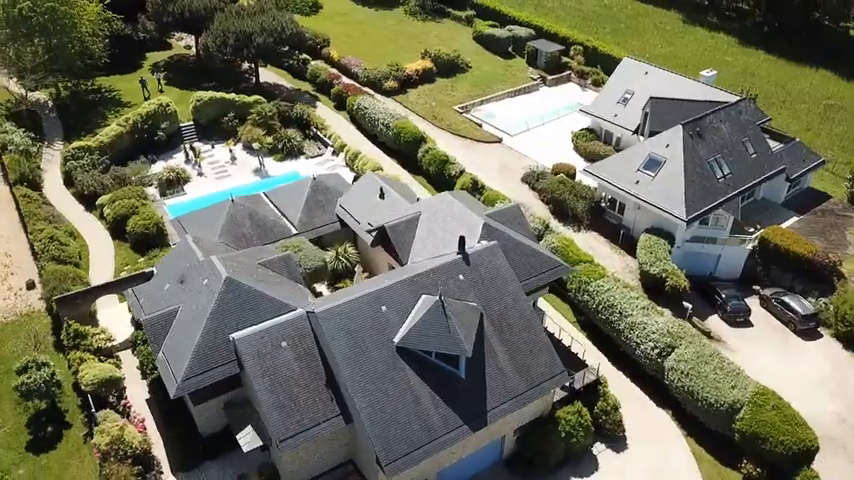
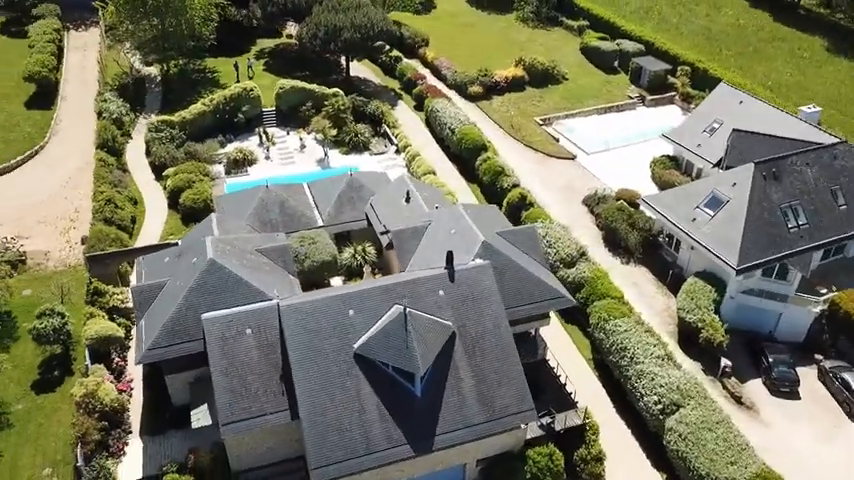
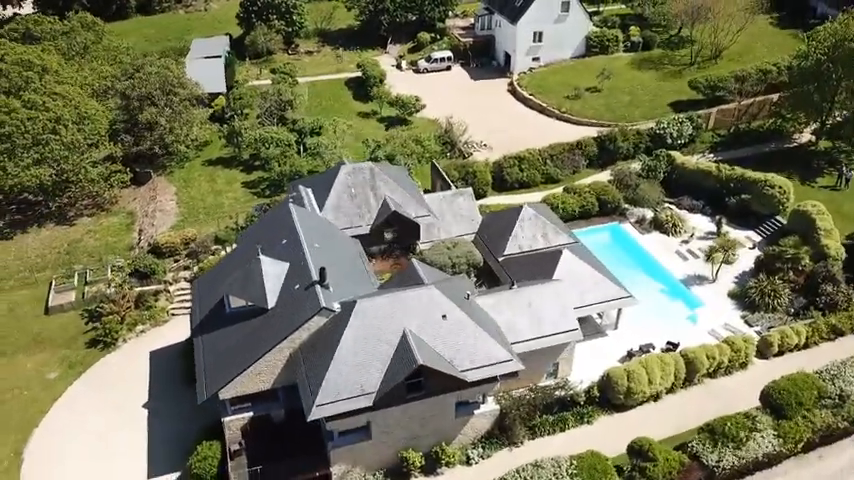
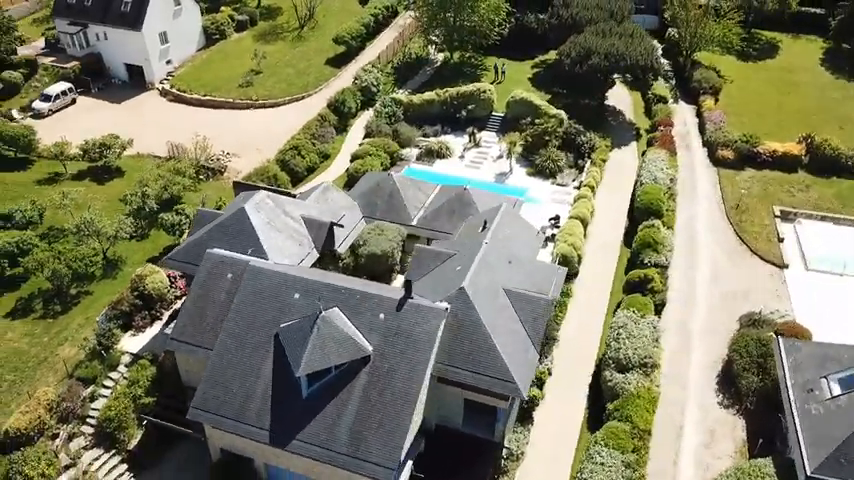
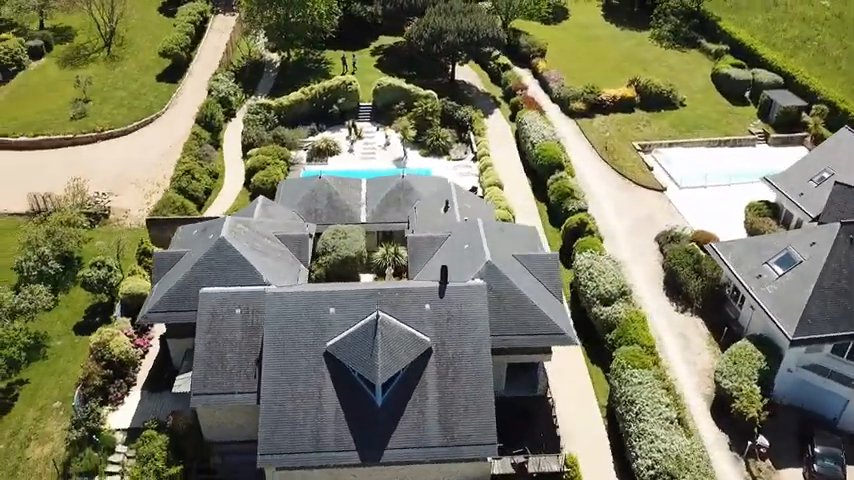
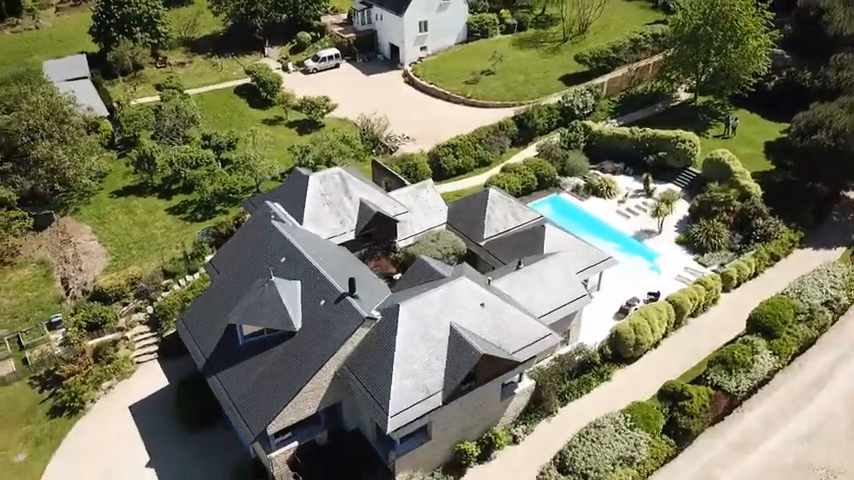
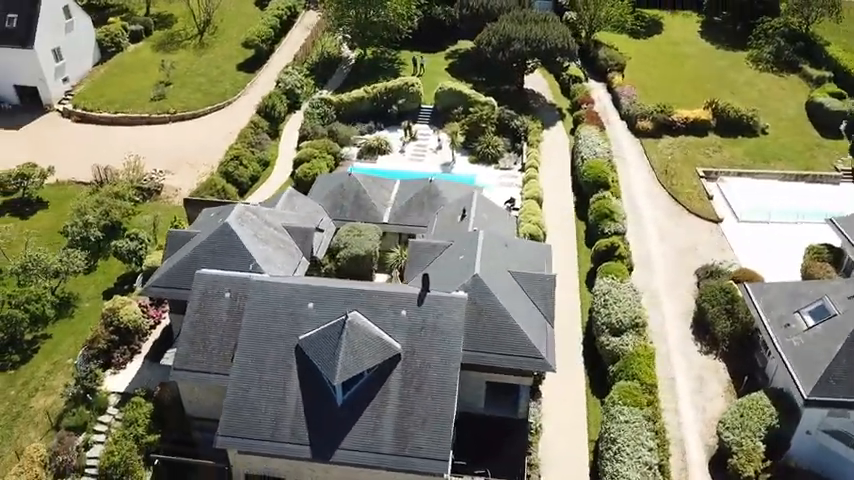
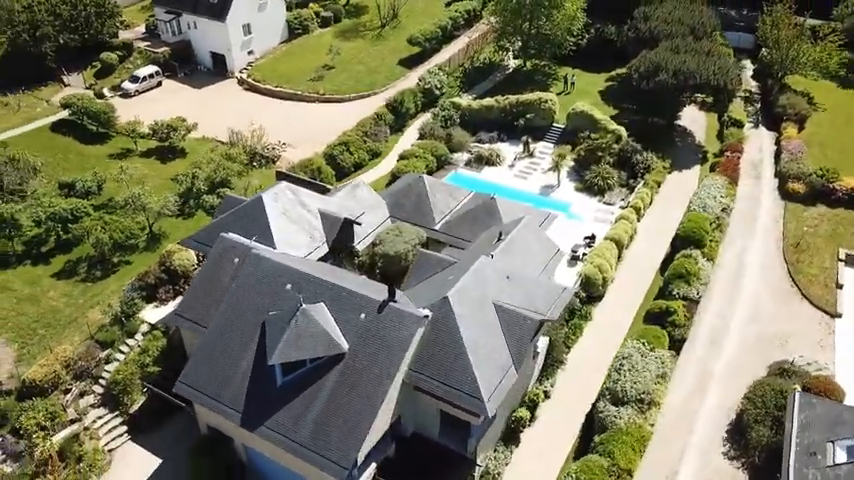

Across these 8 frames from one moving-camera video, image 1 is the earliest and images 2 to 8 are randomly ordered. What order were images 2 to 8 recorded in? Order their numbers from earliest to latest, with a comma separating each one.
2, 5, 7, 4, 8, 6, 3
